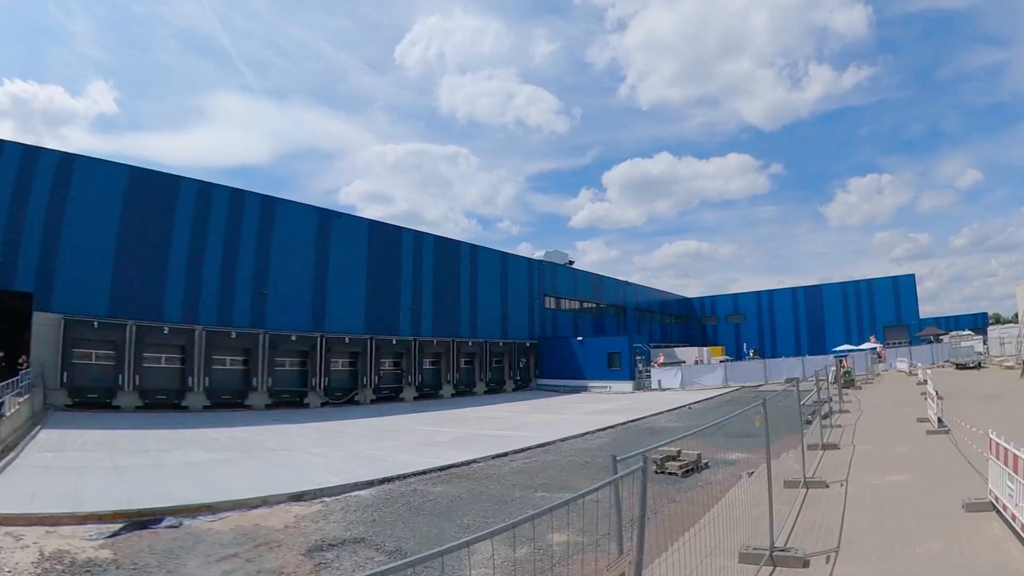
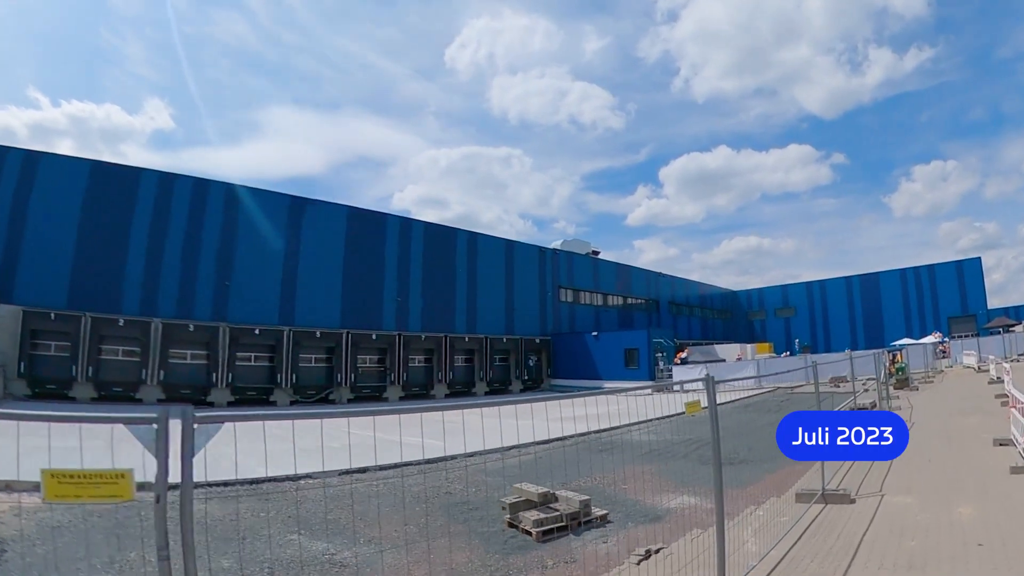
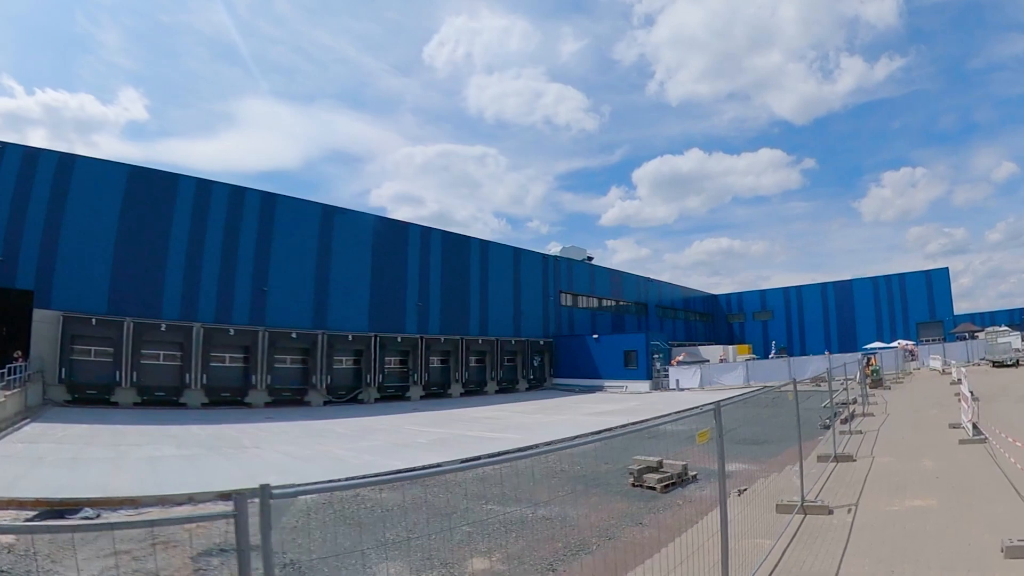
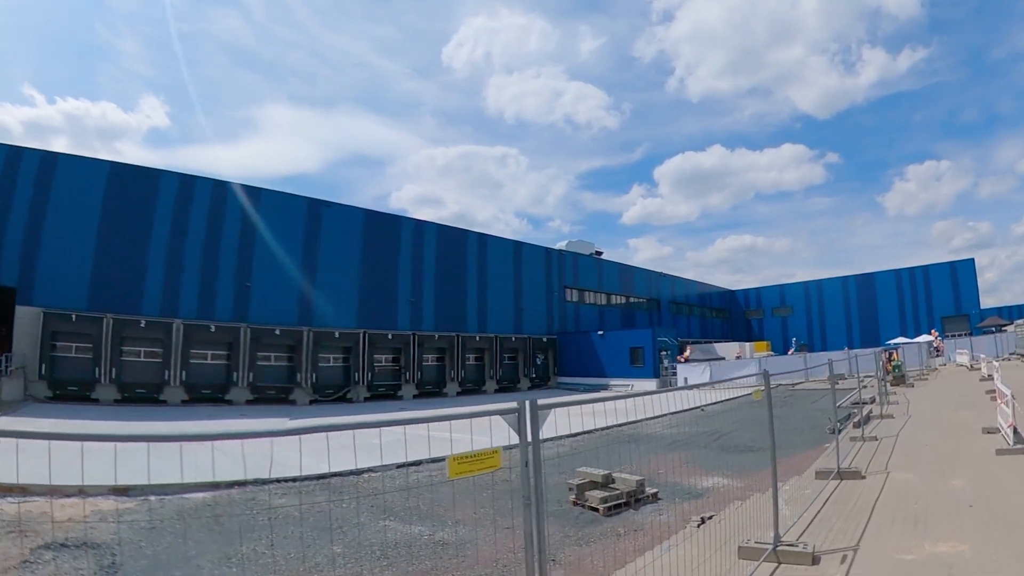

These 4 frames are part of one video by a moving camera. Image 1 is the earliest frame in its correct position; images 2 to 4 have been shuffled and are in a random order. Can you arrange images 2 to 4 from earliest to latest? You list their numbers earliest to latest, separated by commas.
3, 4, 2
